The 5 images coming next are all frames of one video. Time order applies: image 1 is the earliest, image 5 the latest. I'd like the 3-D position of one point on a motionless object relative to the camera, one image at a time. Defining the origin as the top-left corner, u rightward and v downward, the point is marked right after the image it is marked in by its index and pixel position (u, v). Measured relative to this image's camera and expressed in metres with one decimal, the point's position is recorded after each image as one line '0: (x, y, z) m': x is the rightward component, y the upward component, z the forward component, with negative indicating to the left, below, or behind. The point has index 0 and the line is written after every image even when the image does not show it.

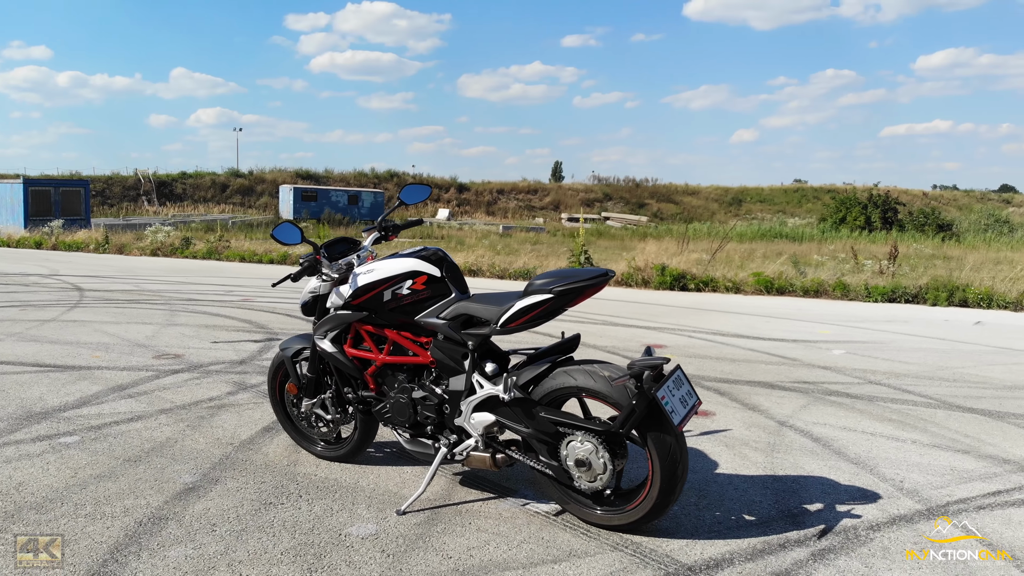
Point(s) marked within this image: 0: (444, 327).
0: (-0.3, -0.2, +3.8) m
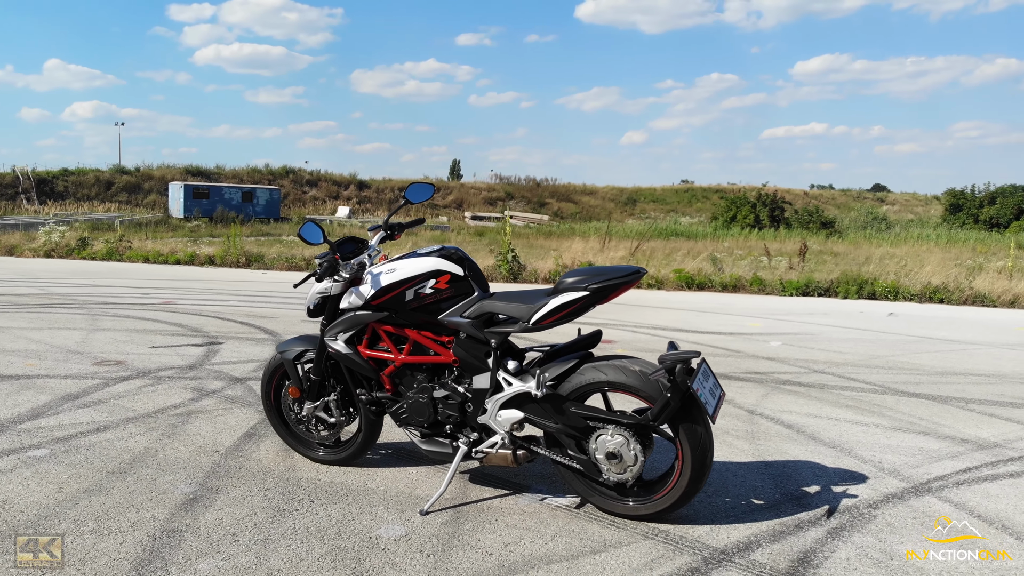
0: (-0.2, -0.2, +3.8) m
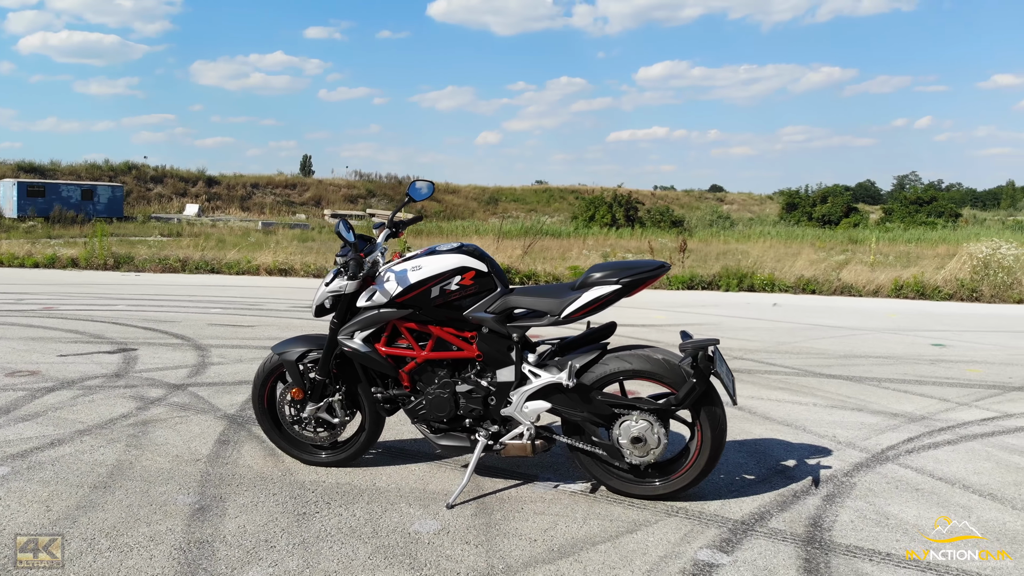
0: (-0.1, -0.2, +3.9) m
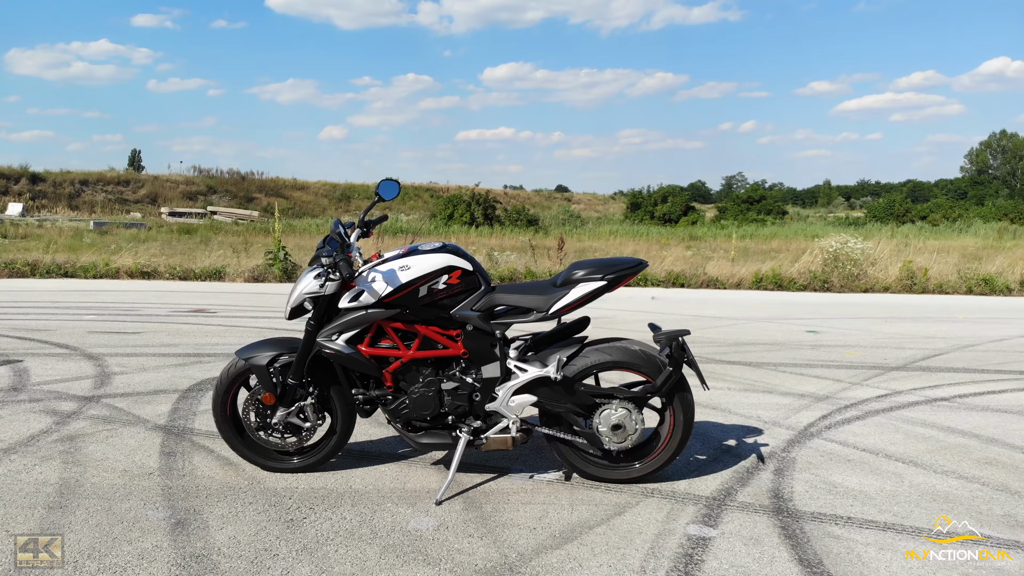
0: (-0.1, -0.1, +4.0) m
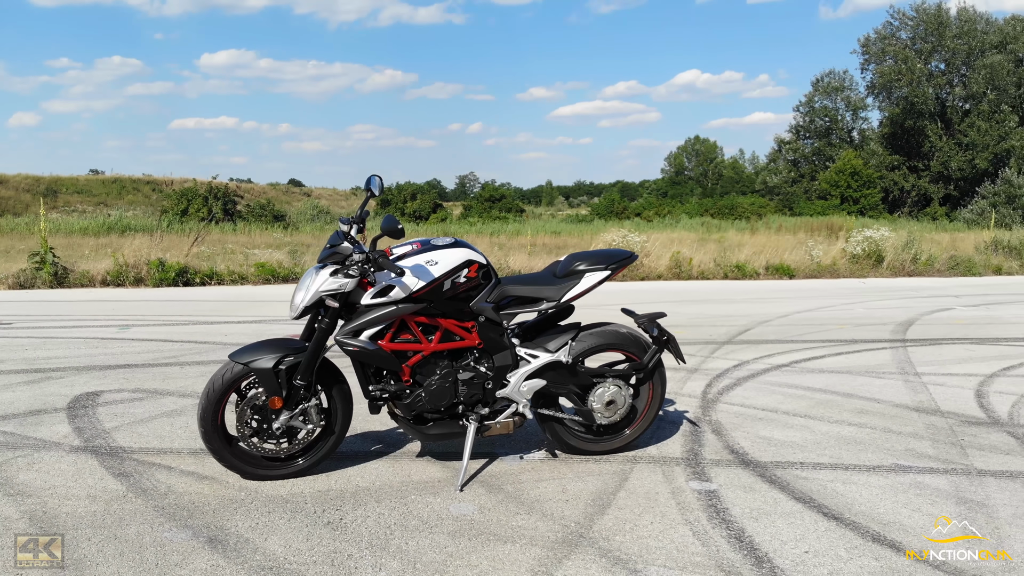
0: (-0.1, -0.1, +4.2) m
